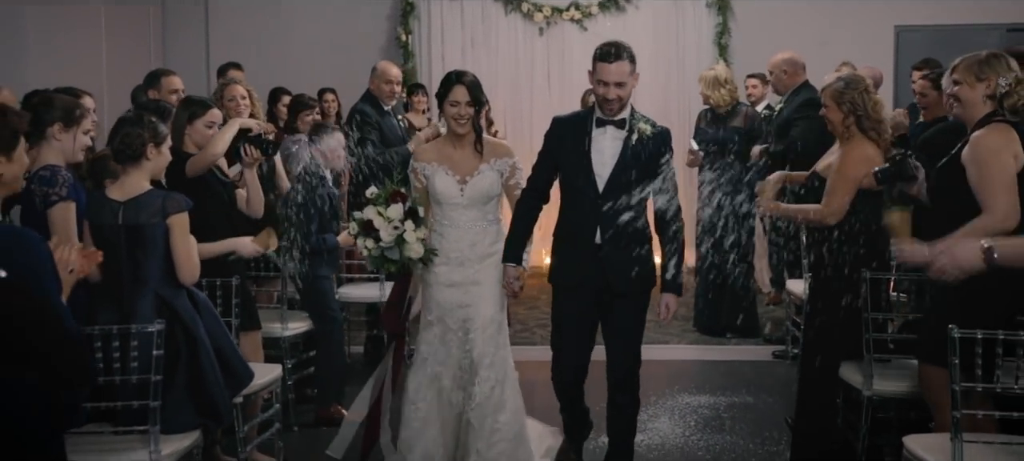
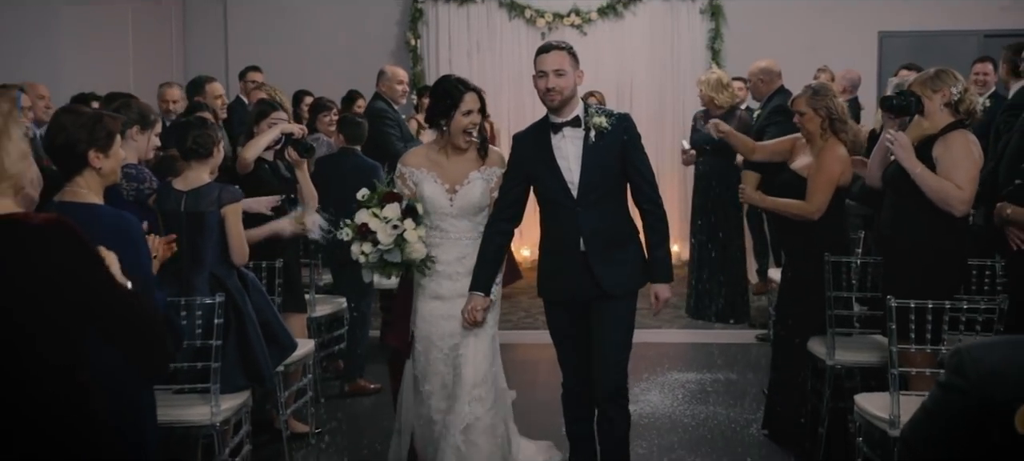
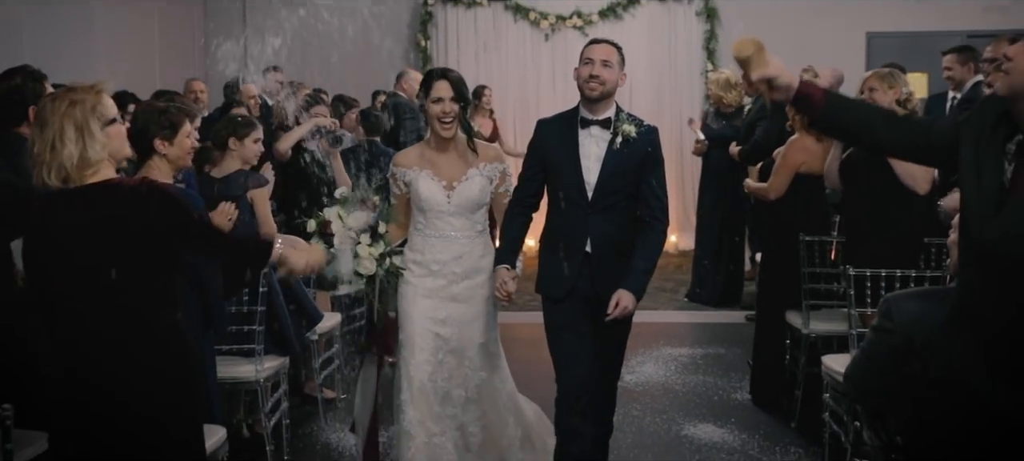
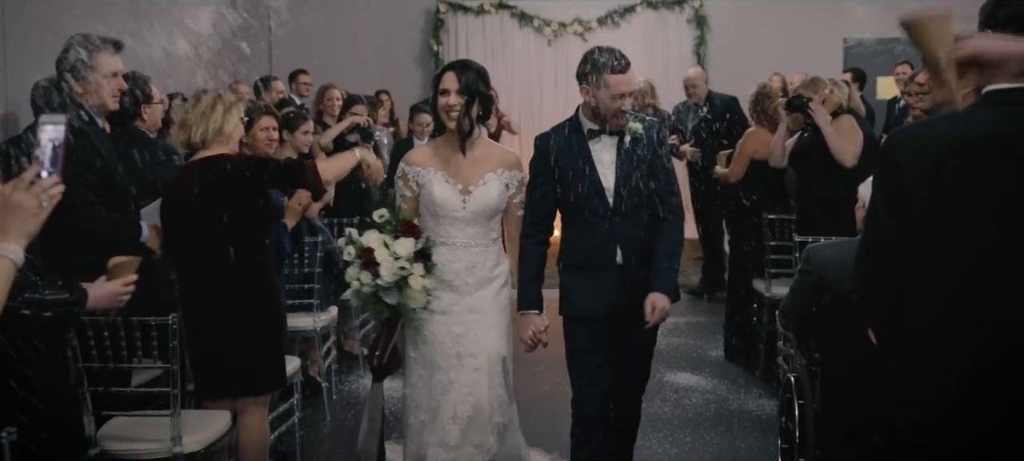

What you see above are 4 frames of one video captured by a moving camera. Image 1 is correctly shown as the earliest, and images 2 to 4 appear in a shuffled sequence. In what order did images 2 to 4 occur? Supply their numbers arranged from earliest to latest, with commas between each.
2, 3, 4
